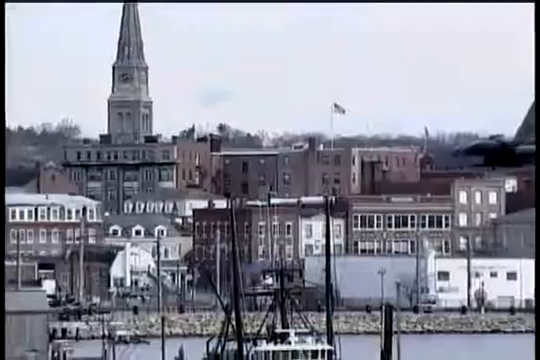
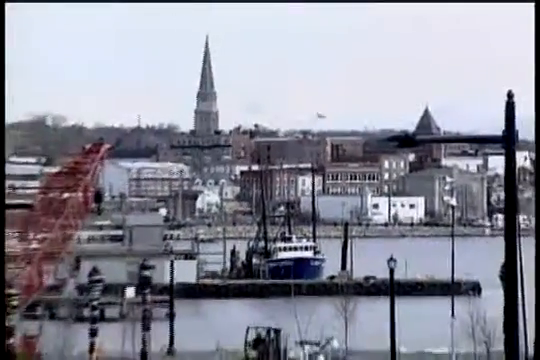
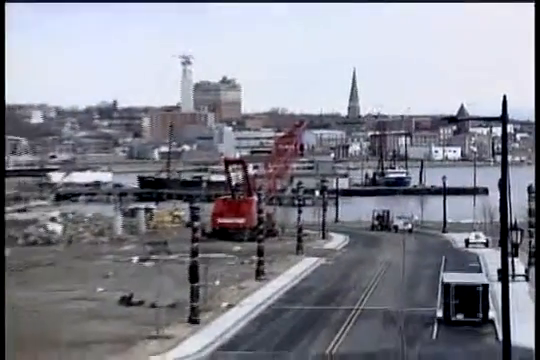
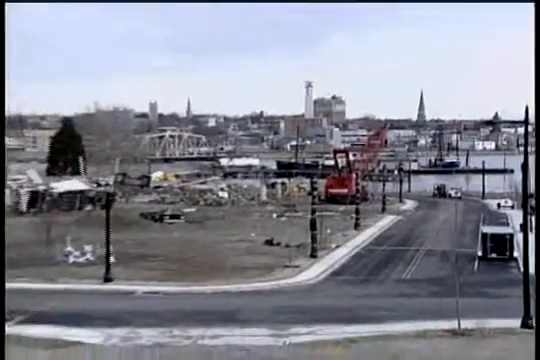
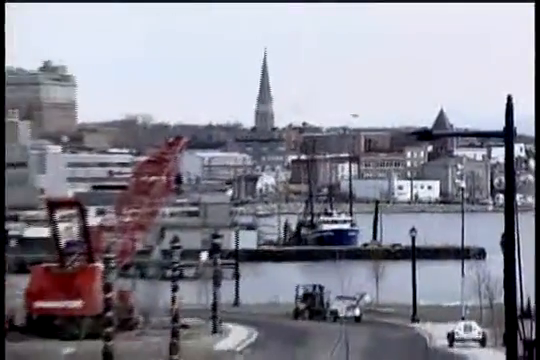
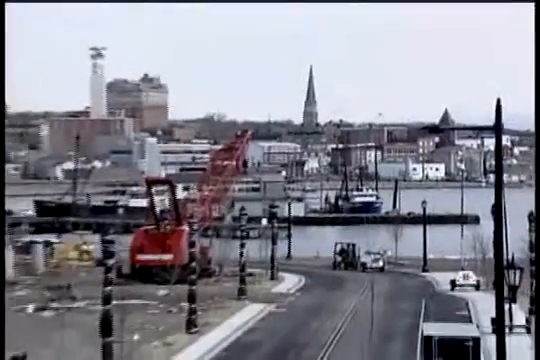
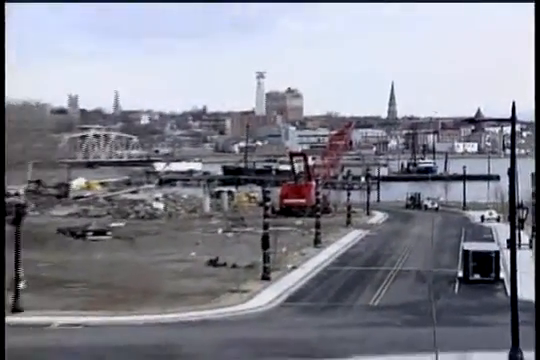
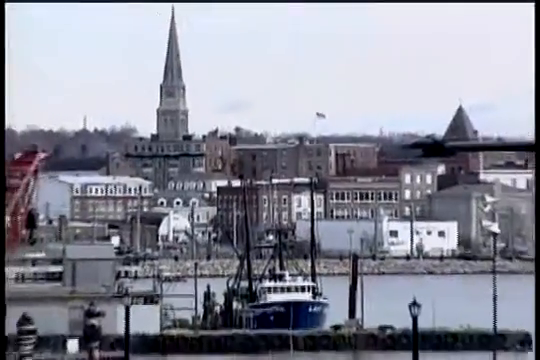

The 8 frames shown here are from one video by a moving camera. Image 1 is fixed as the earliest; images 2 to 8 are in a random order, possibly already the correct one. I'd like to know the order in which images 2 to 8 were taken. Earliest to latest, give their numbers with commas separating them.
8, 2, 5, 6, 3, 7, 4
